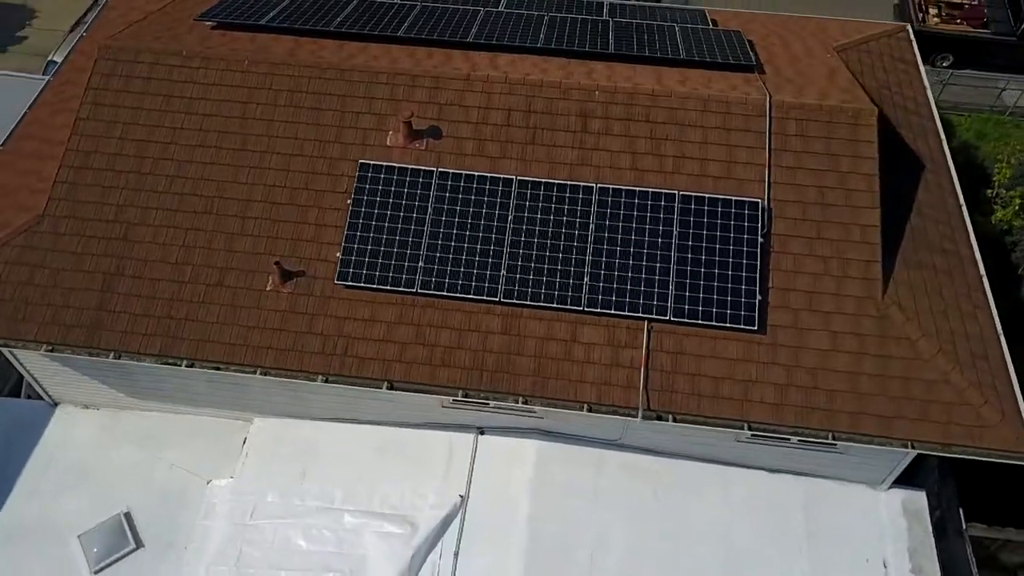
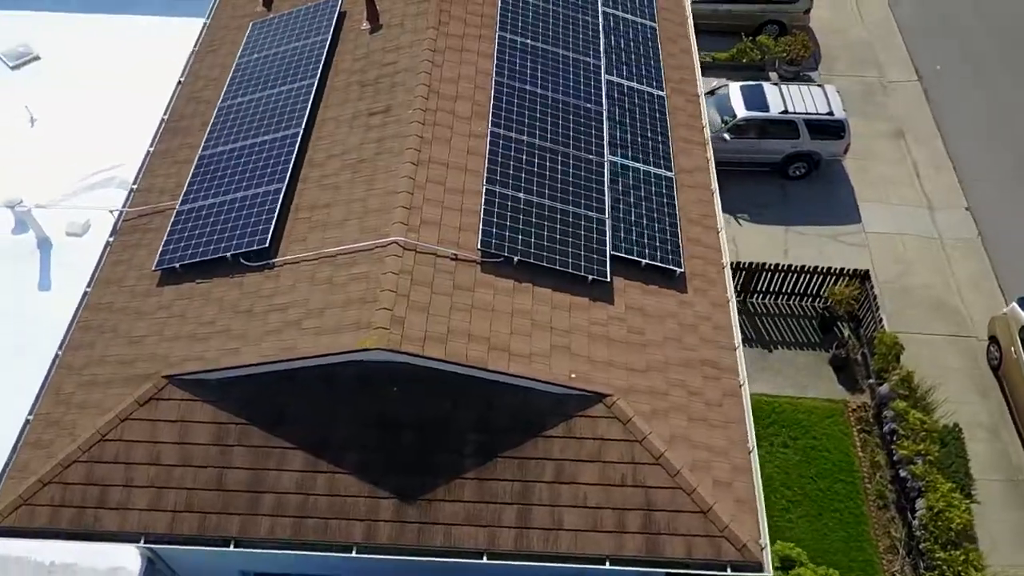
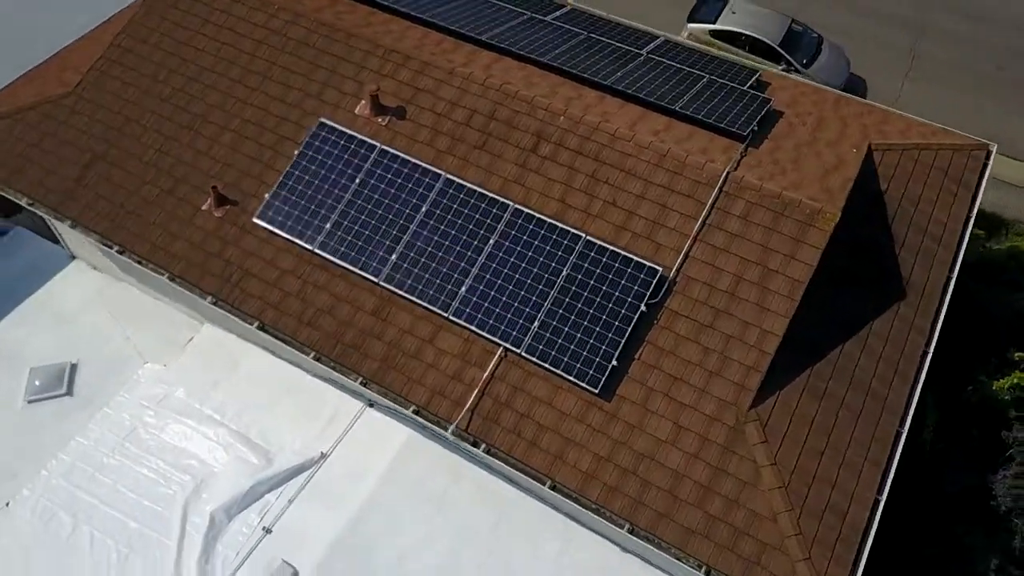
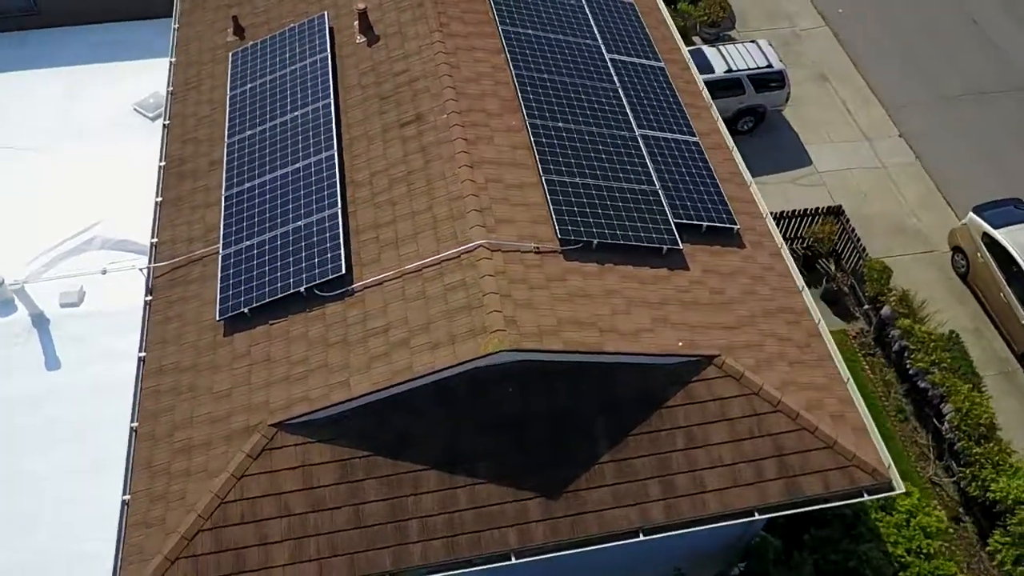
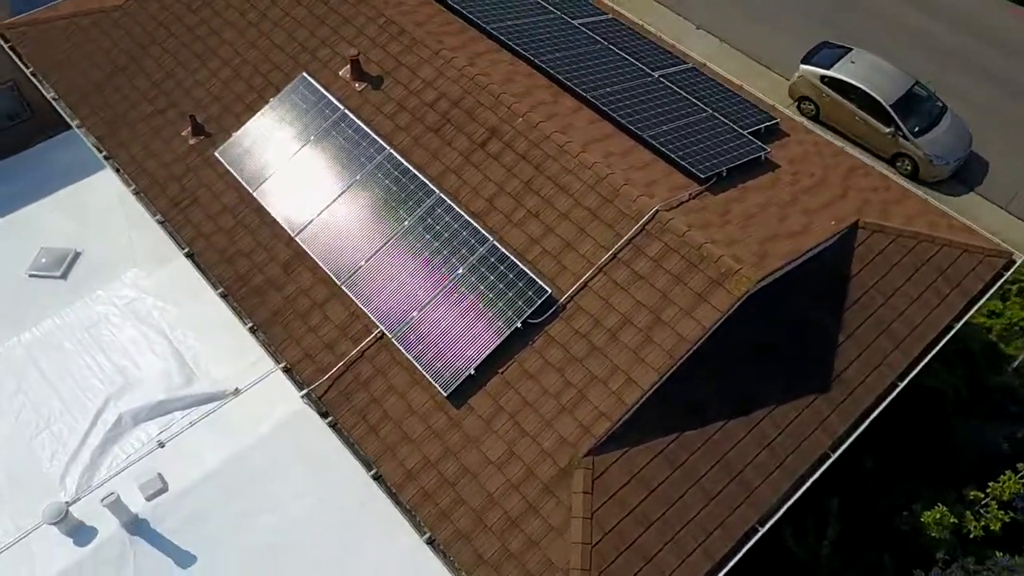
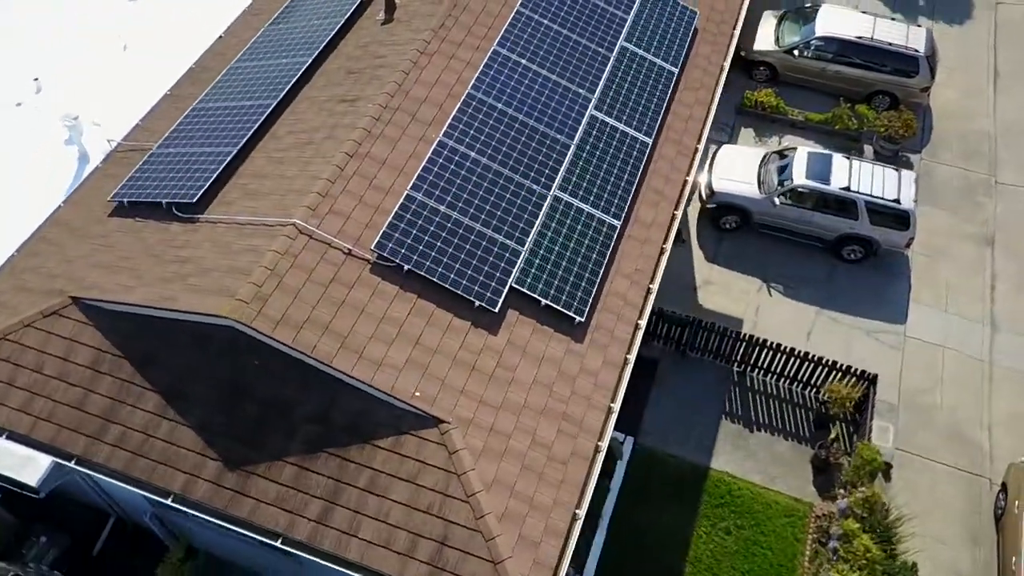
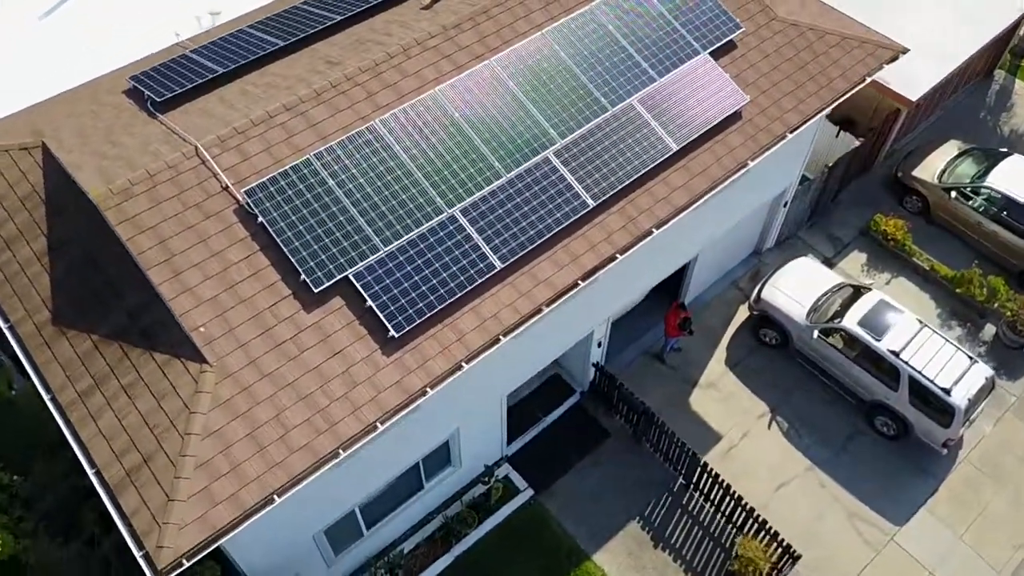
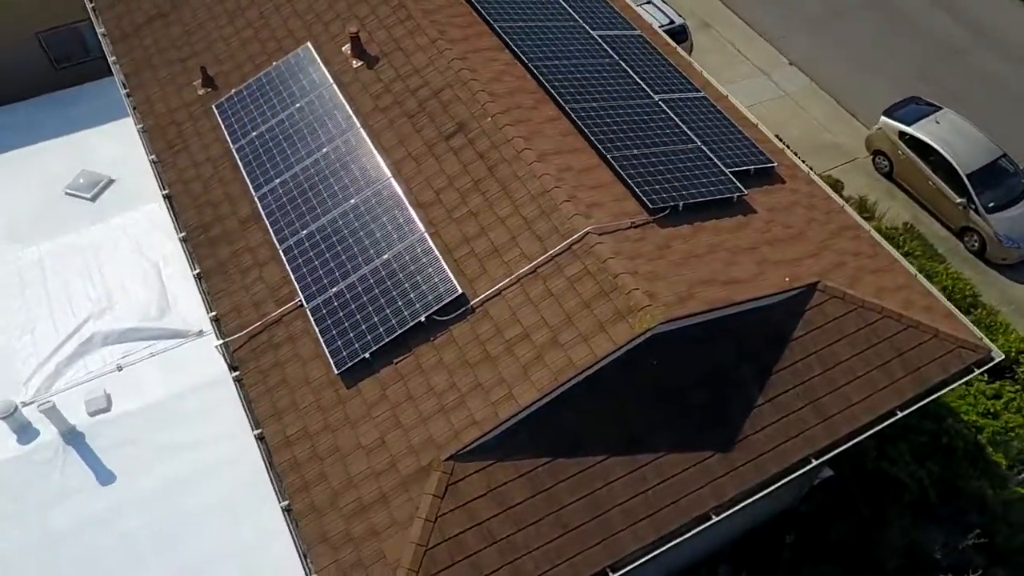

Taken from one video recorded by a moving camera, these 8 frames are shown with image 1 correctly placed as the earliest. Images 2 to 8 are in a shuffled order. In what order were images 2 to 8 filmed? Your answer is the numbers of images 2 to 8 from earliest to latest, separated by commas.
3, 5, 8, 4, 2, 6, 7
